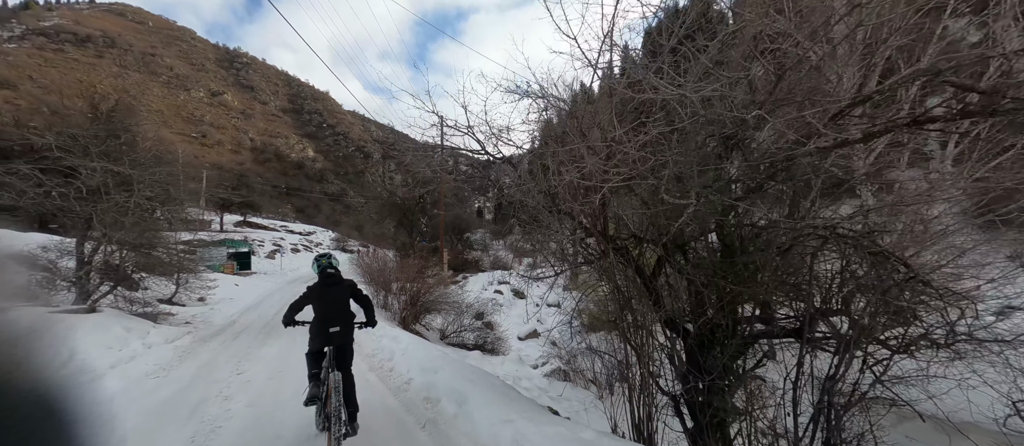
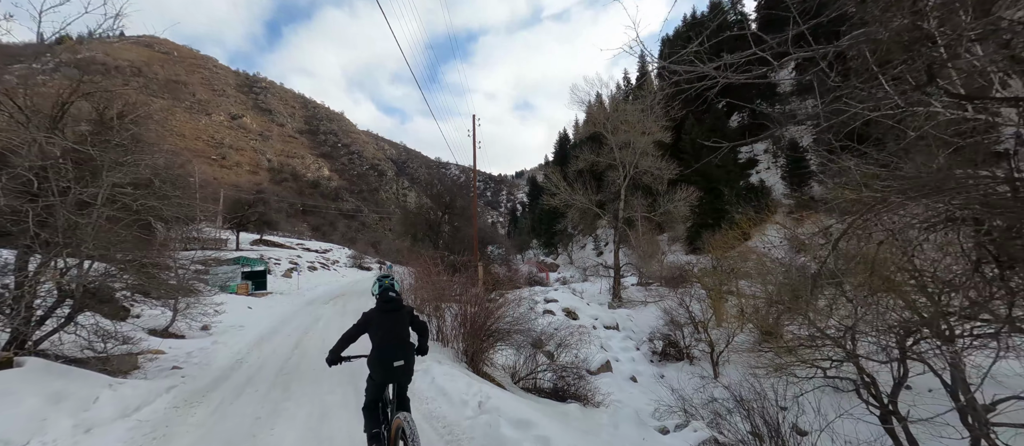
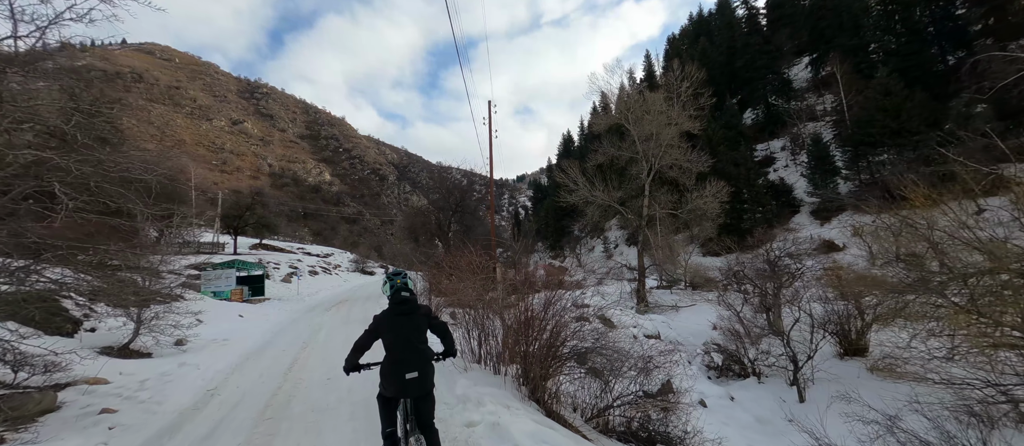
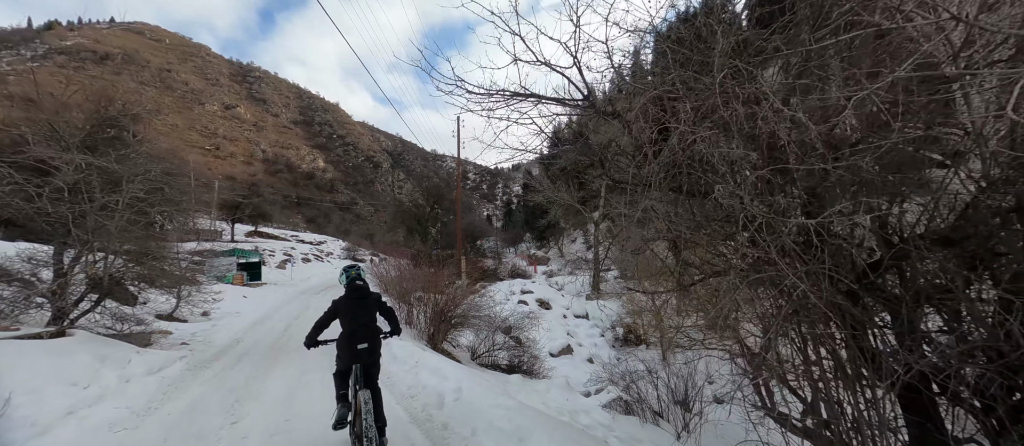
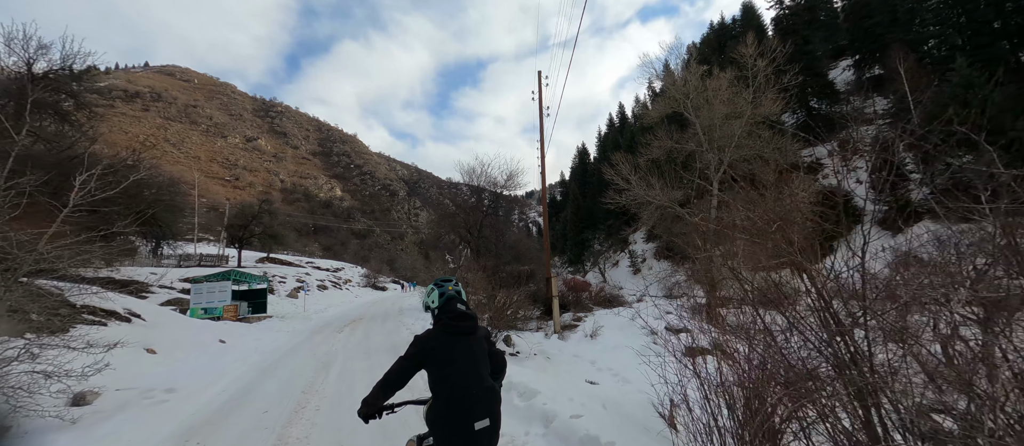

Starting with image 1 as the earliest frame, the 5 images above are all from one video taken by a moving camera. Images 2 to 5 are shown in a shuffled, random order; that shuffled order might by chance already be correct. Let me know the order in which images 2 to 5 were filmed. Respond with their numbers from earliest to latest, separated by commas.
4, 2, 3, 5
